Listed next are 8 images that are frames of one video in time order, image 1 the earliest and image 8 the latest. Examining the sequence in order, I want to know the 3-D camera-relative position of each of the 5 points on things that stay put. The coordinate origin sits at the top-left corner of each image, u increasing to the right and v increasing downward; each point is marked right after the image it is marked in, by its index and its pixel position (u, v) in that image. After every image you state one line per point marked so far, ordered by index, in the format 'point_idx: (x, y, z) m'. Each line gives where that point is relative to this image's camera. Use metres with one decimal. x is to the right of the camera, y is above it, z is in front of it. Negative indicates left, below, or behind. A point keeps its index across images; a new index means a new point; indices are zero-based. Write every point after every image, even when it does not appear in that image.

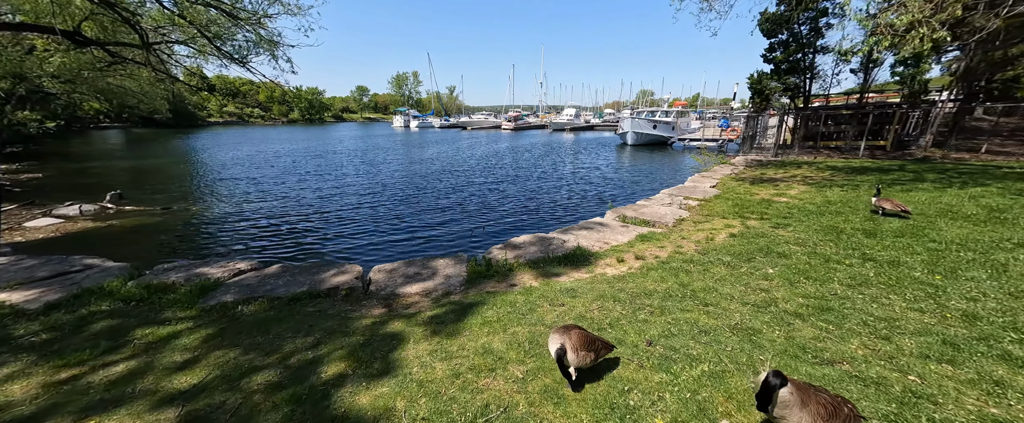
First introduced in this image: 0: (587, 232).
0: (+1.4, -0.4, +7.0) m
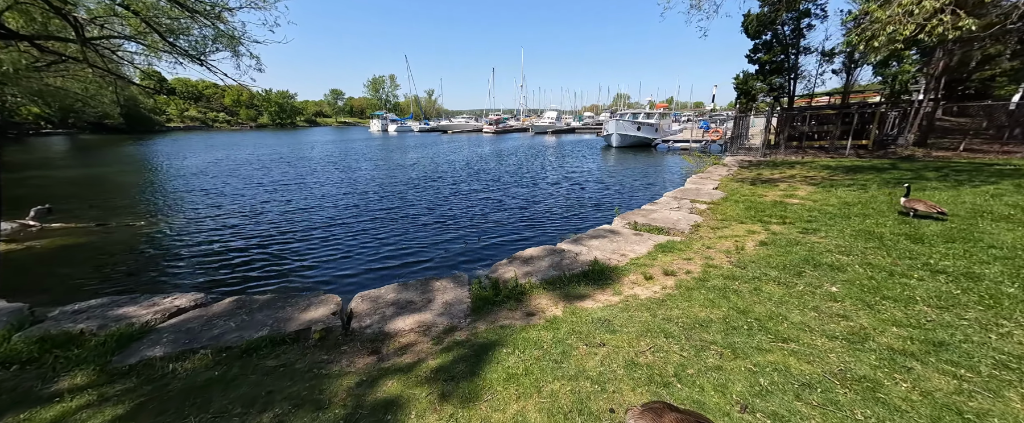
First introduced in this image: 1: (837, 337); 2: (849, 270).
0: (+1.5, -0.5, +6.2) m
1: (+2.5, -1.0, +2.9) m
2: (+4.0, -0.7, +4.5) m
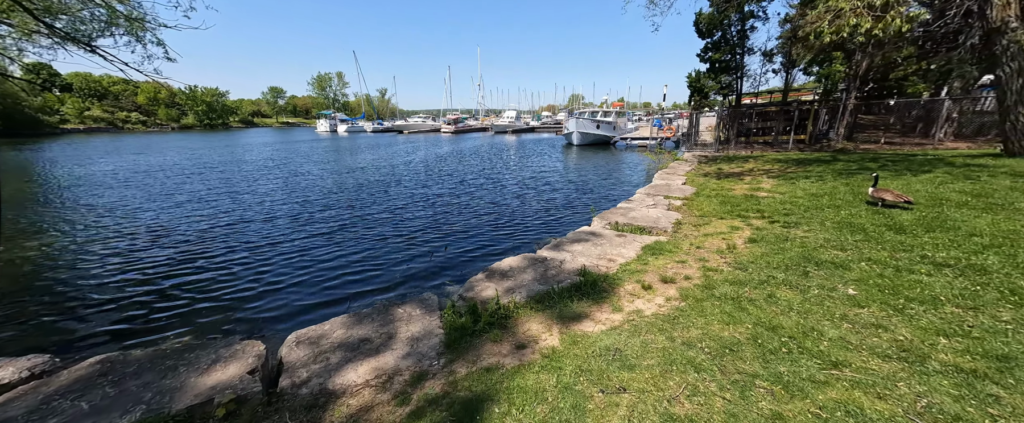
0: (+1.1, -0.5, +5.6) m
1: (+2.5, -0.9, +2.5) m
2: (+3.7, -0.6, +4.2) m
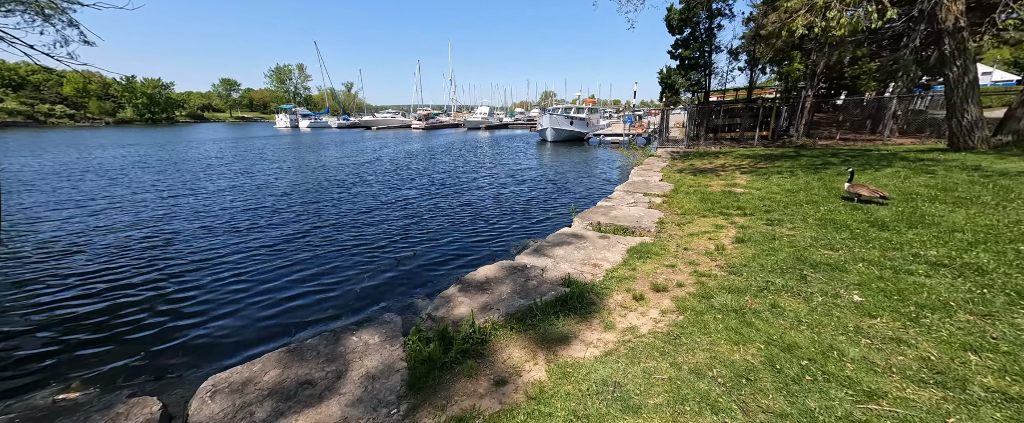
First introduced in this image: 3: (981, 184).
0: (+0.7, -0.5, +5.2) m
1: (+2.3, -1.0, +2.1) m
2: (+3.5, -0.6, +3.9) m
3: (+10.1, +0.6, +8.2) m
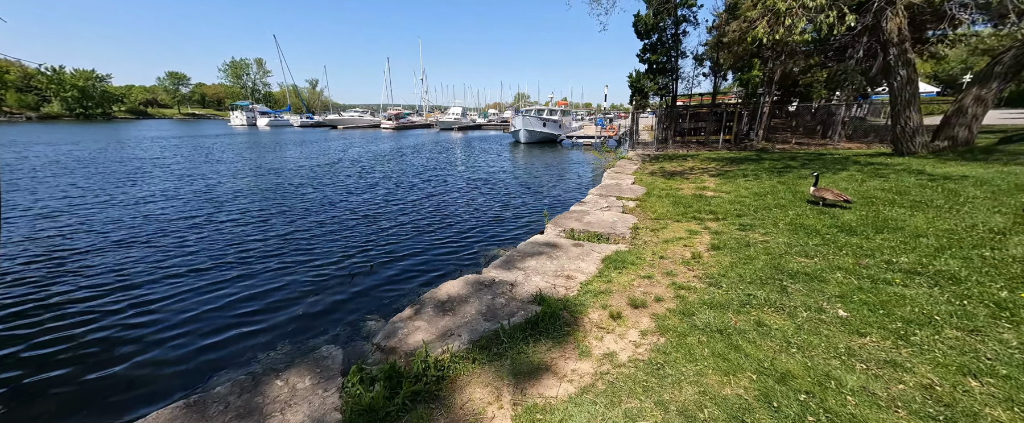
0: (+0.3, -0.6, +4.8) m
1: (+2.1, -1.0, +1.9) m
2: (+3.2, -0.7, +3.8) m
3: (+9.4, +0.6, +8.5) m
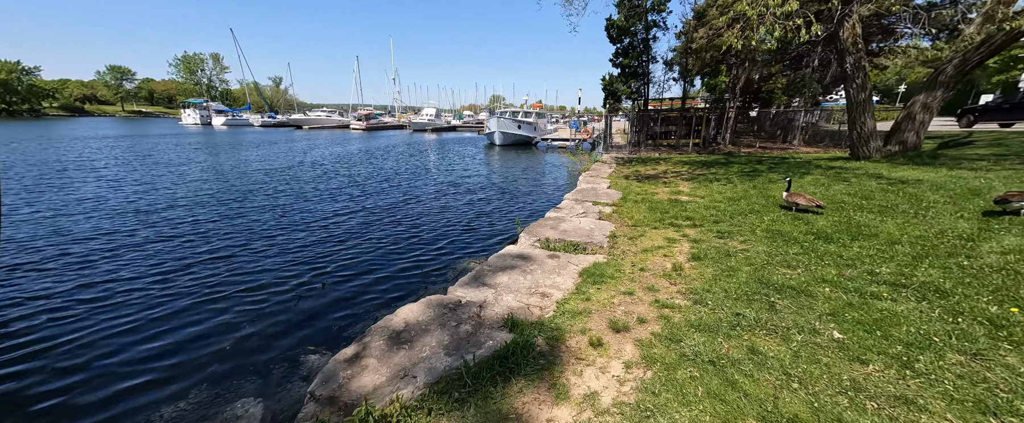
0: (-0.1, -0.7, +4.4) m
1: (+2.0, -1.1, +1.6) m
2: (+2.9, -0.8, +3.6) m
3: (+8.8, +0.5, +8.8) m
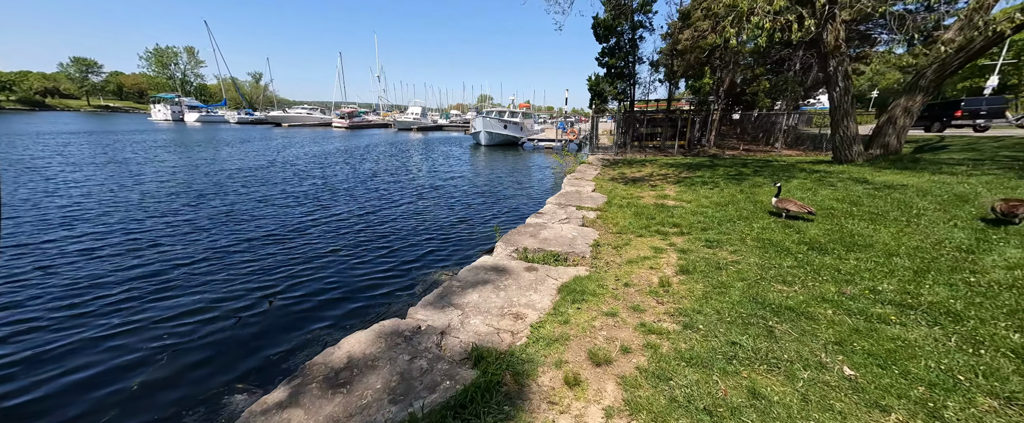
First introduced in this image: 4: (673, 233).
0: (-0.4, -0.9, +3.9) m
1: (+1.8, -1.2, +1.3) m
2: (+2.6, -0.9, +3.2) m
3: (+8.3, +0.3, +8.6) m
4: (+2.6, -0.3, +6.1) m
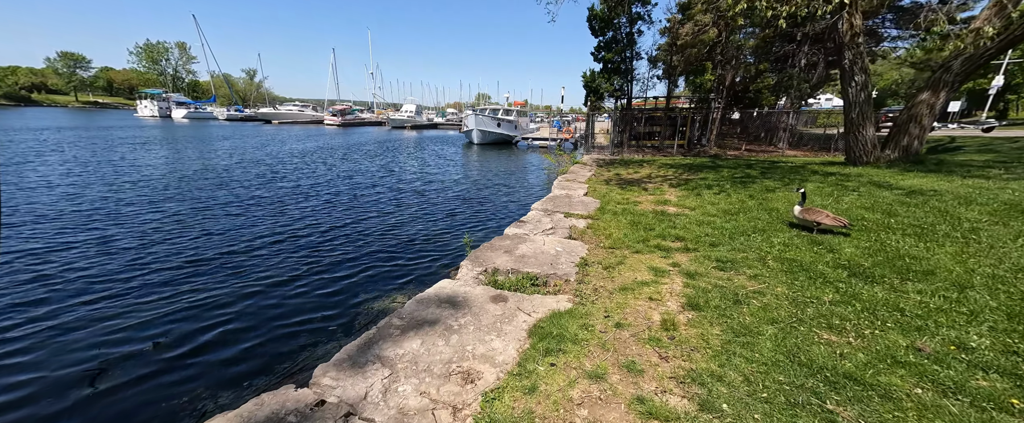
0: (-0.7, -1.0, +2.9) m
1: (+1.4, -1.4, +0.2) m
2: (+2.2, -1.1, +2.2) m
3: (+8.0, +0.1, +7.5) m
4: (+2.2, -0.5, +5.1) m
